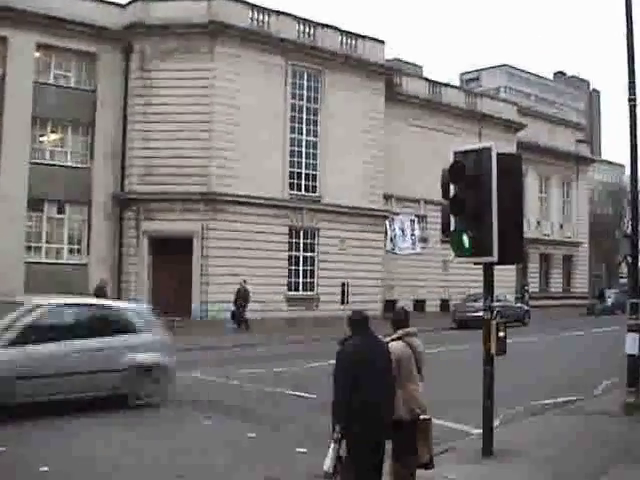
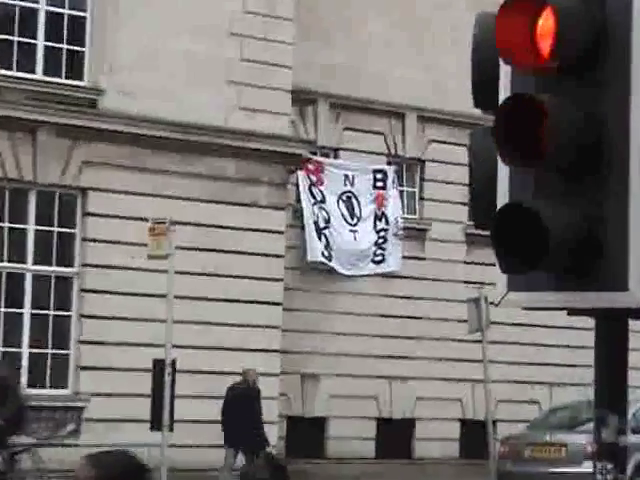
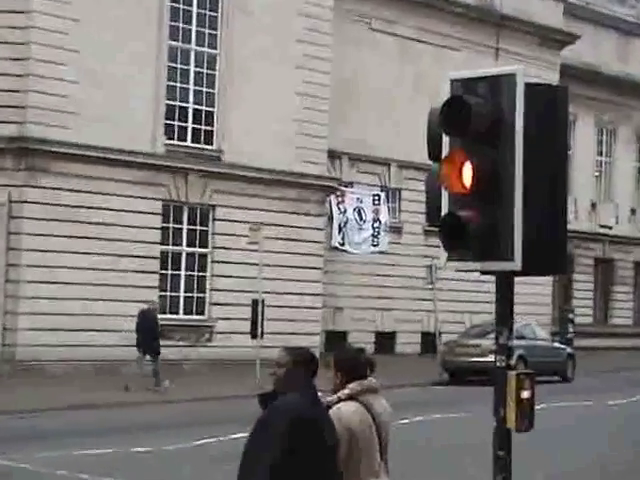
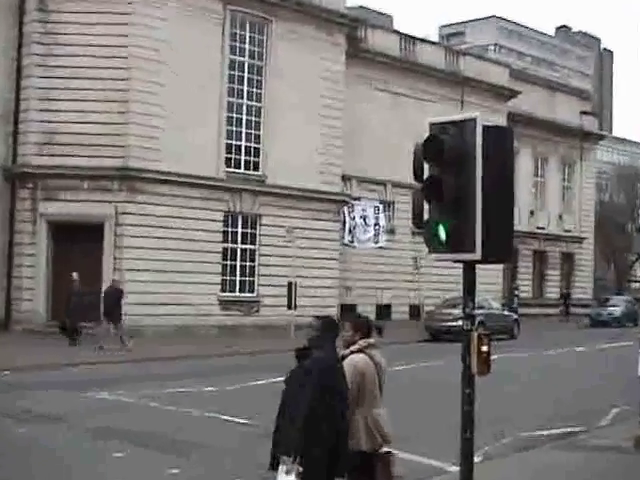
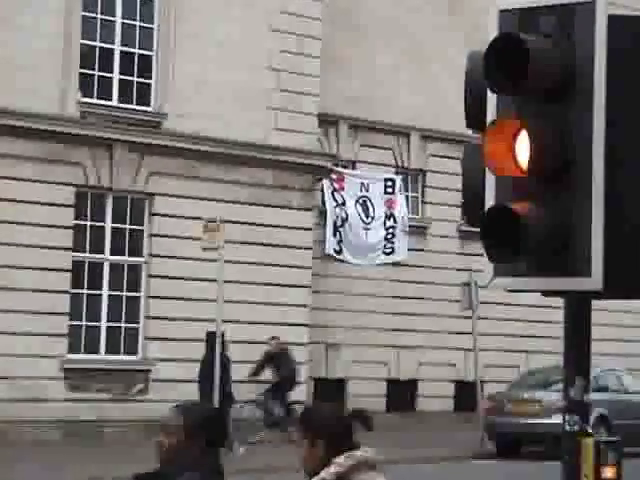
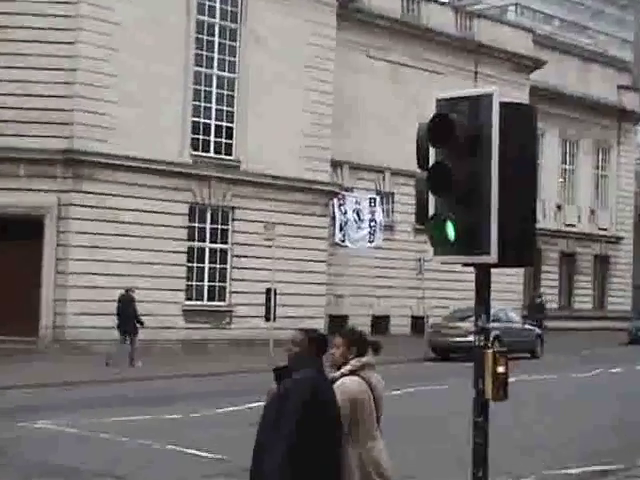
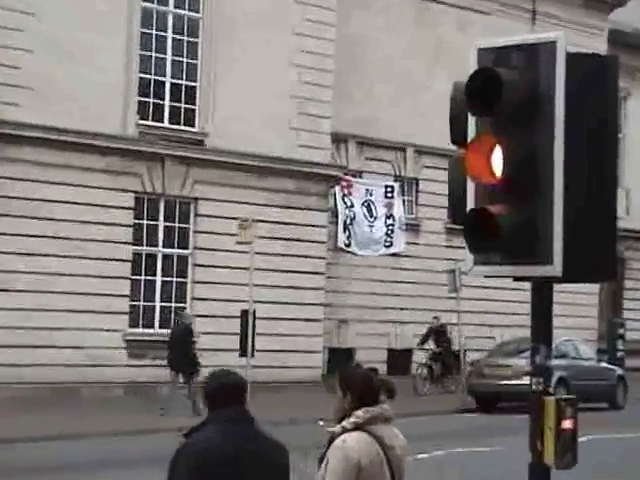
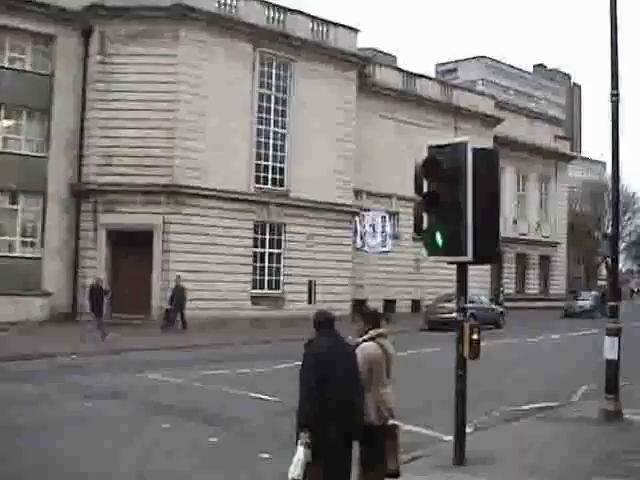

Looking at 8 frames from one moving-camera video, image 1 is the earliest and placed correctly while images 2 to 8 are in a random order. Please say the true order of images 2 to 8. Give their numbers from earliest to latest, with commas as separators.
8, 4, 6, 3, 7, 5, 2
